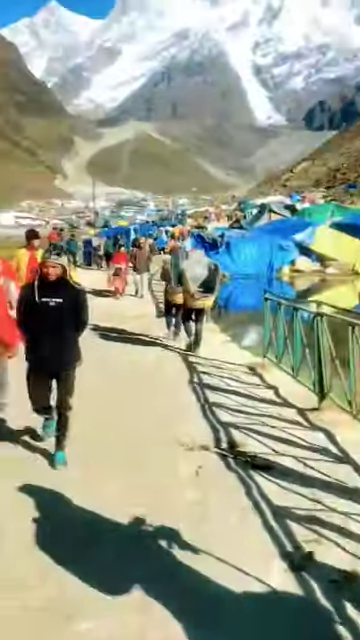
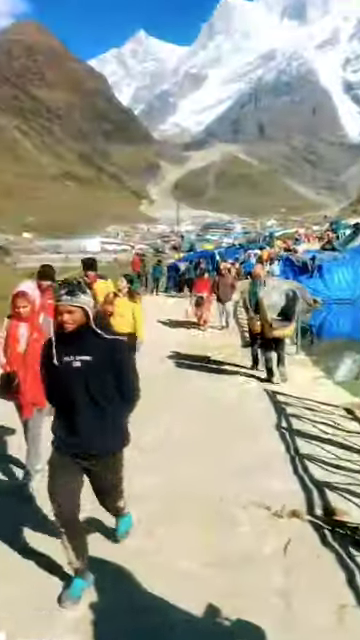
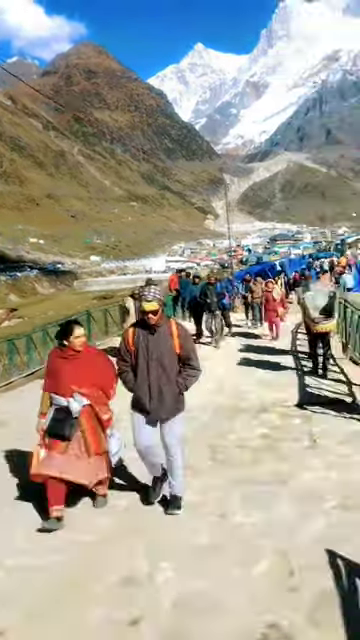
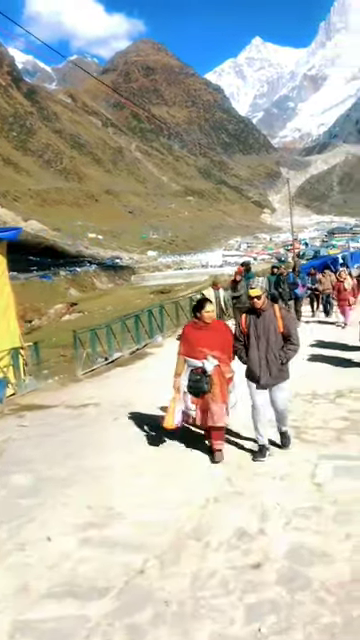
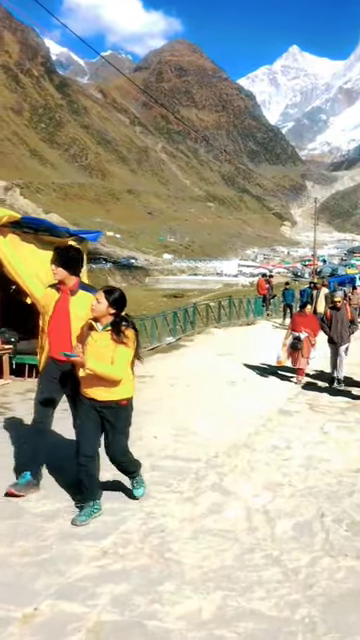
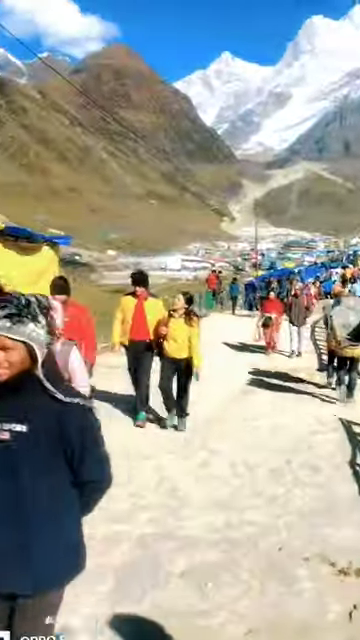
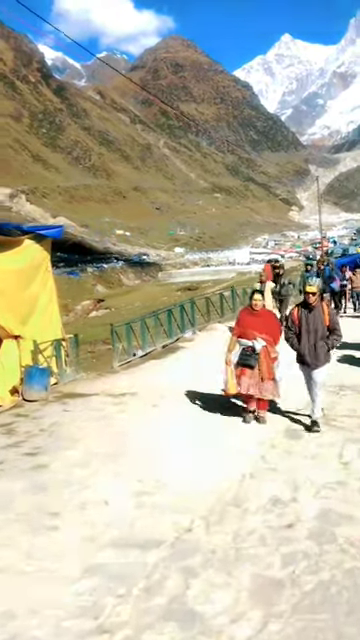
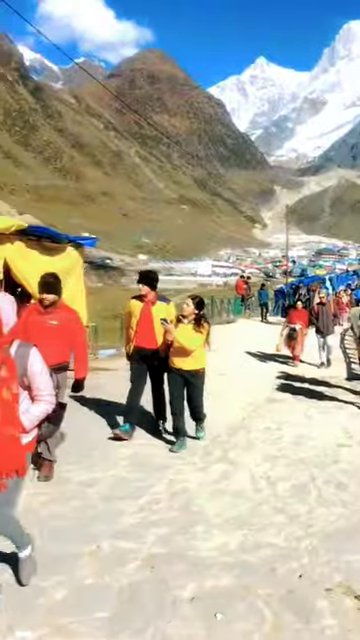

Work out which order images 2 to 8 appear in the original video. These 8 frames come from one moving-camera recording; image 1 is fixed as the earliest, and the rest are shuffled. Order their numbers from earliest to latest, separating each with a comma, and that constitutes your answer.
2, 6, 8, 5, 7, 4, 3
